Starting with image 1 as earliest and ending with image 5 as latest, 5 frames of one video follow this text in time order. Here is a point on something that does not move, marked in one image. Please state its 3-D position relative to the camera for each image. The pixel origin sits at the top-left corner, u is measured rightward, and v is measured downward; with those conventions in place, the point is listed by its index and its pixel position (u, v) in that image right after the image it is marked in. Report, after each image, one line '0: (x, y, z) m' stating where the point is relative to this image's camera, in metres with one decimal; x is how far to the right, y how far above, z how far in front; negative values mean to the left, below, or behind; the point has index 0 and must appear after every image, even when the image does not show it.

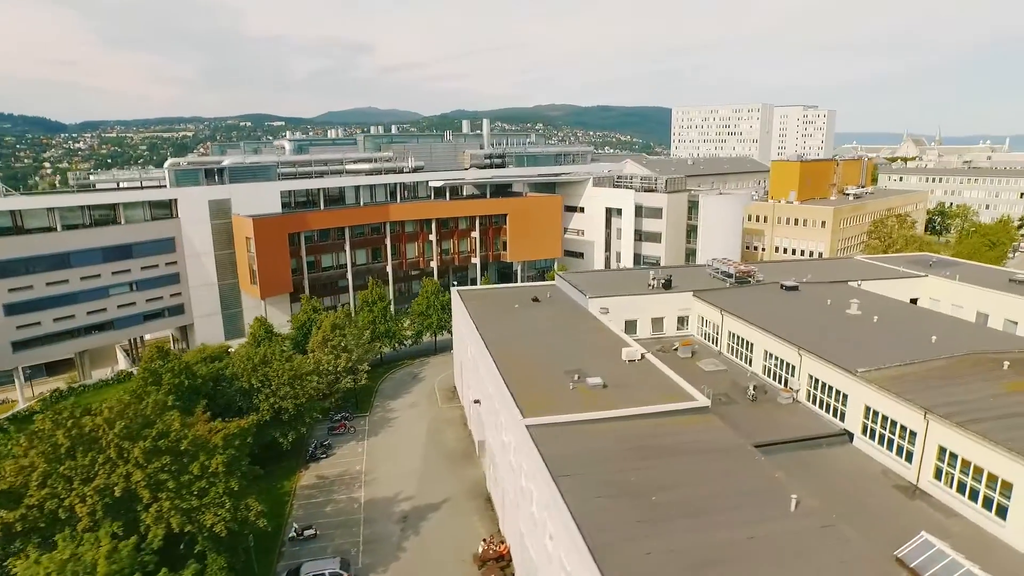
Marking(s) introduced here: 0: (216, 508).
0: (-10.3, -7.5, +19.2) m
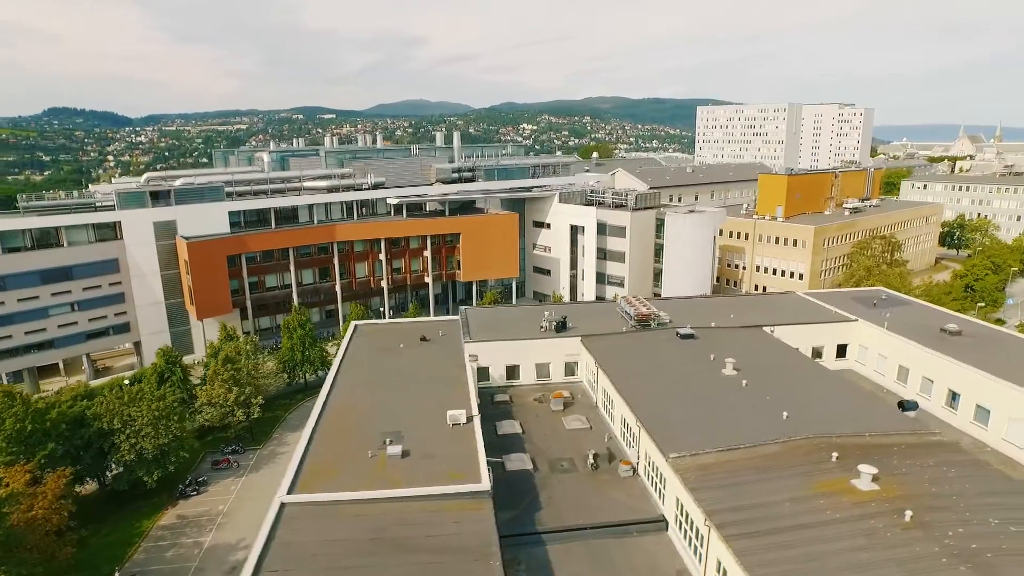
0: (-19.4, -10.2, +19.5) m
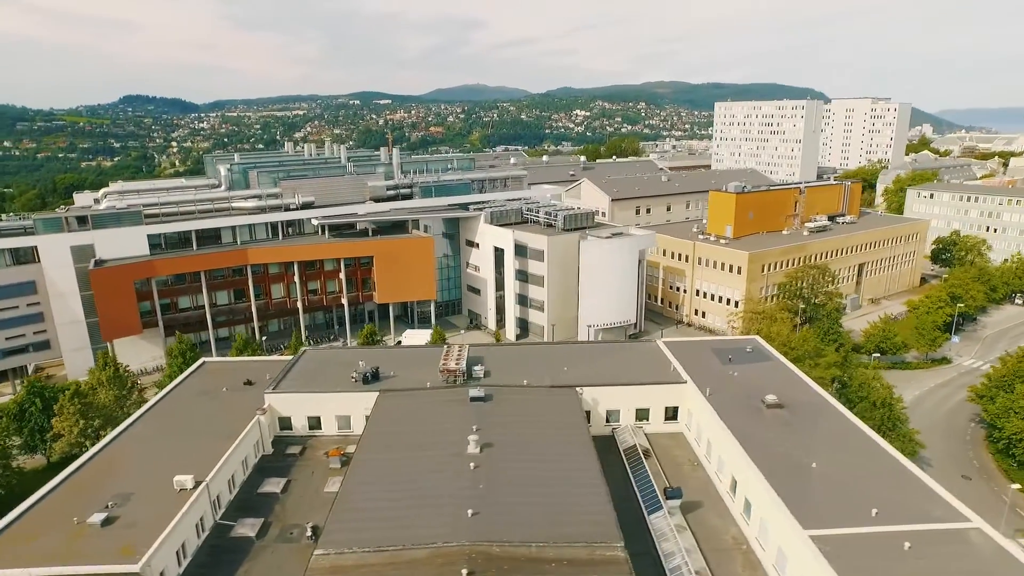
0: (-33.6, -13.5, +21.9) m
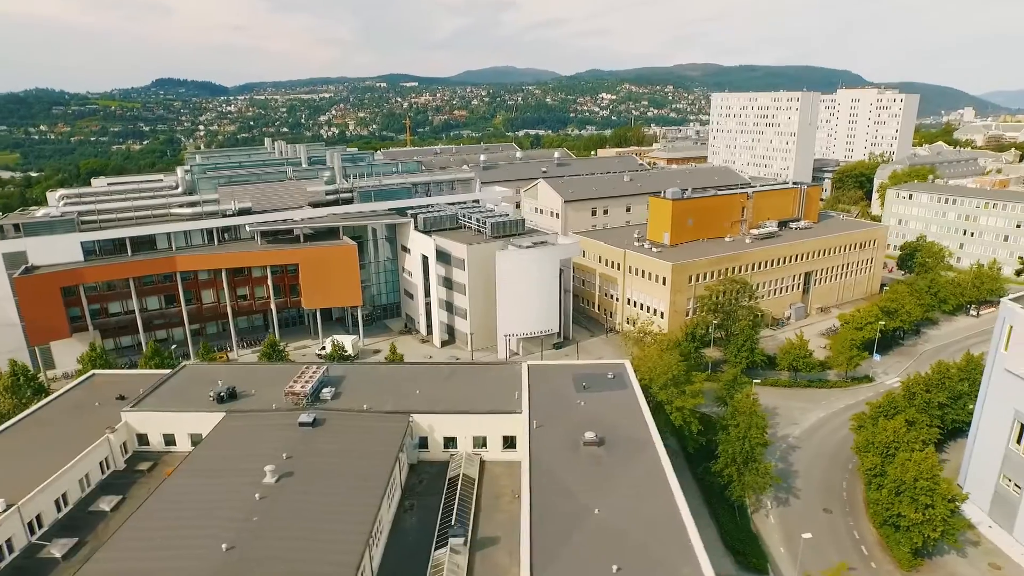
0: (-44.8, -15.2, +24.6) m
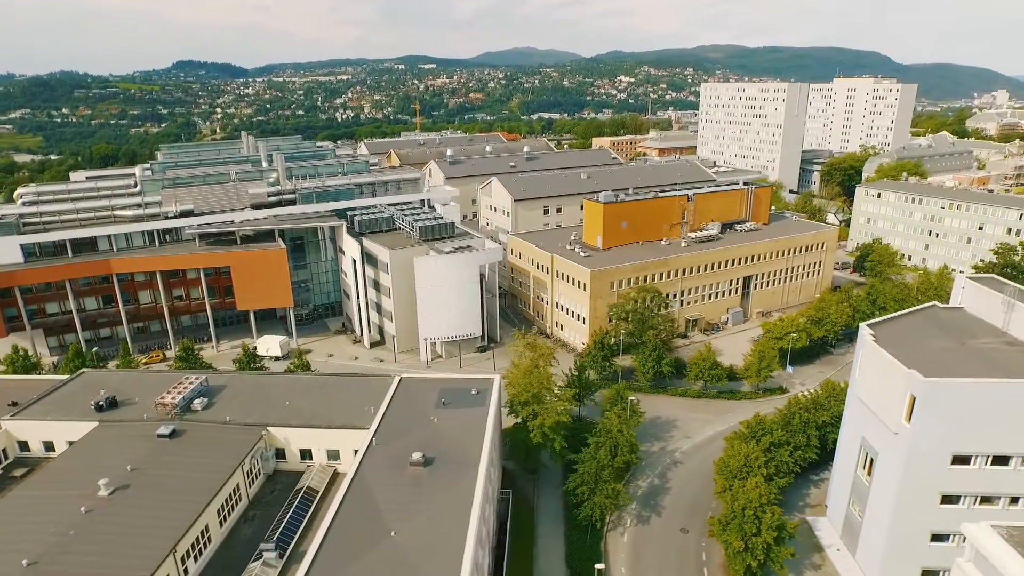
0: (-55.2, -16.4, +27.6) m
